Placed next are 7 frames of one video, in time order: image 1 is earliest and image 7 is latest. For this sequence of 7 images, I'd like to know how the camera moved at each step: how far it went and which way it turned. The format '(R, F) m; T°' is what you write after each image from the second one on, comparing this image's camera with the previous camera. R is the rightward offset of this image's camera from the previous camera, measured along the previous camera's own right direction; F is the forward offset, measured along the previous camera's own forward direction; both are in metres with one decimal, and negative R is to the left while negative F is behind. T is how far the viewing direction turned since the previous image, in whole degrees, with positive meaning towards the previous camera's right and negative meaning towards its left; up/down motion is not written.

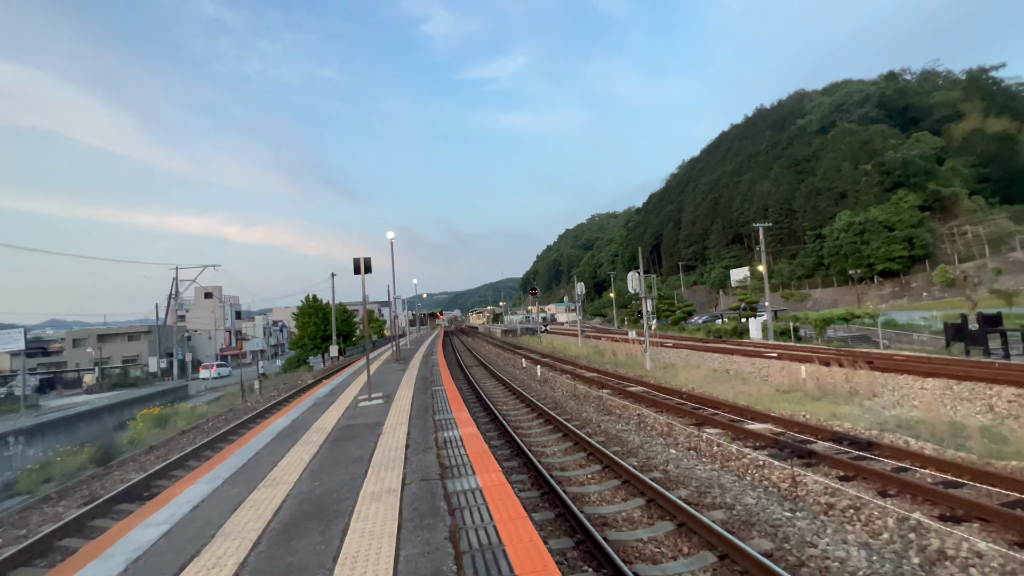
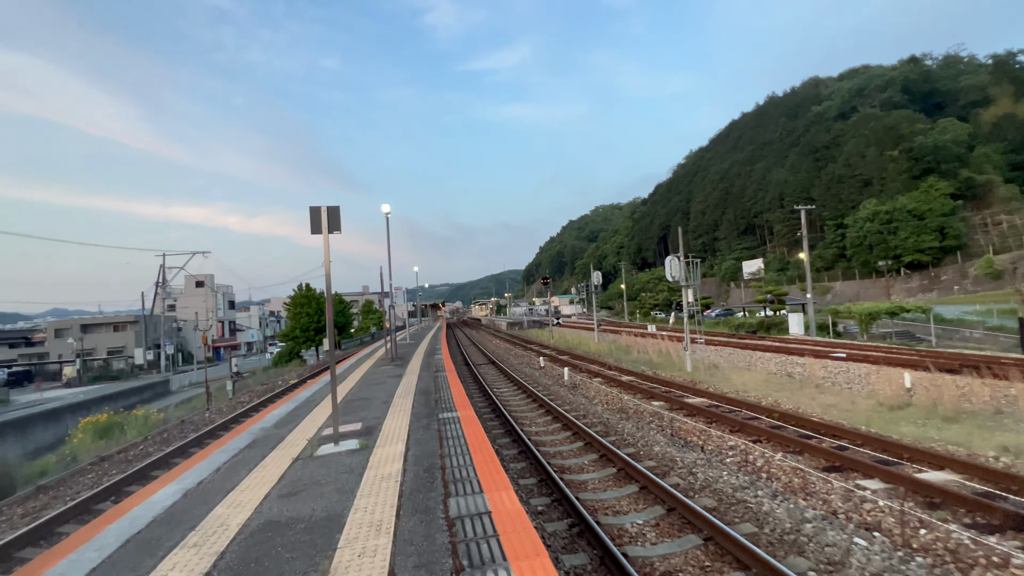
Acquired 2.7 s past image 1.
(-0.6, +3.0) m; 0°
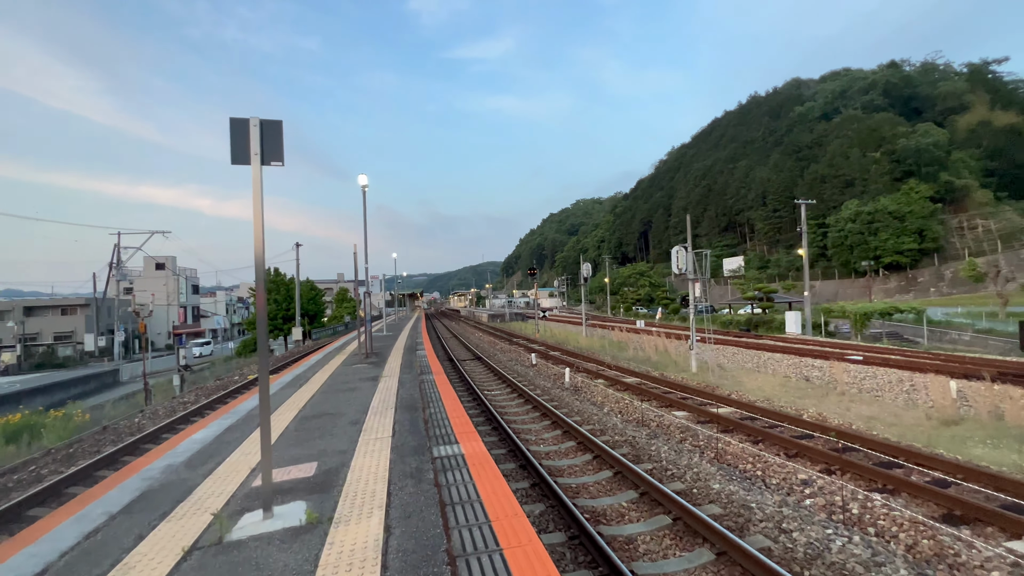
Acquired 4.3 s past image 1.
(-0.4, +1.7) m; +3°
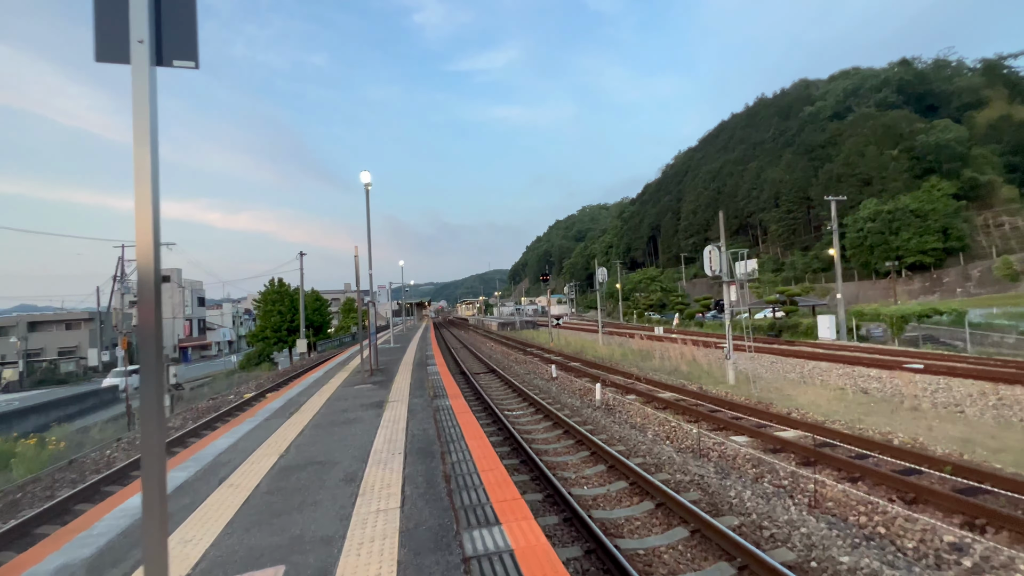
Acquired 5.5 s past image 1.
(-0.3, +1.3) m; -1°
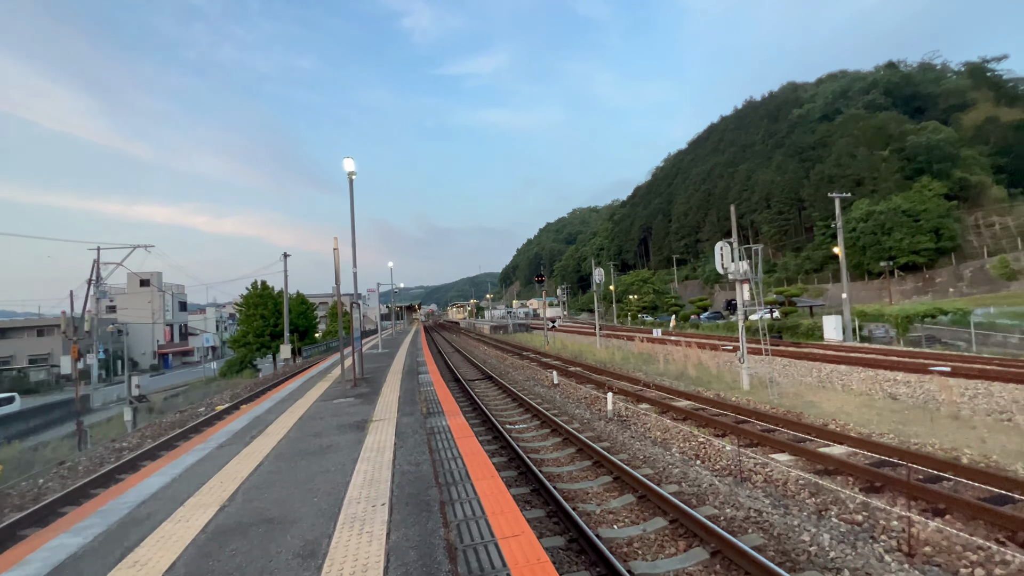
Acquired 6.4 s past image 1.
(-0.2, +1.1) m; +1°
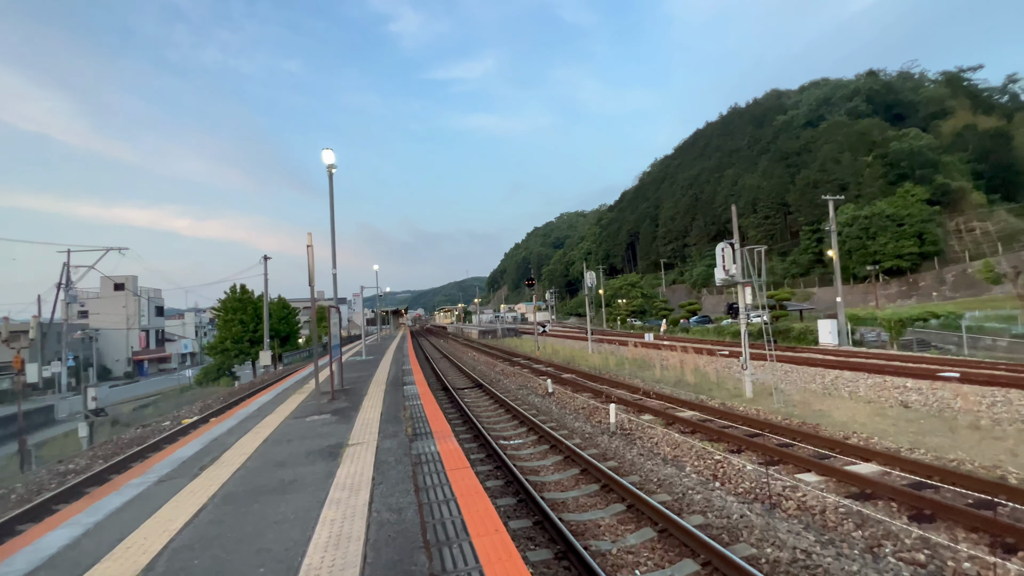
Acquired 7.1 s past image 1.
(-0.1, +0.7) m; +2°
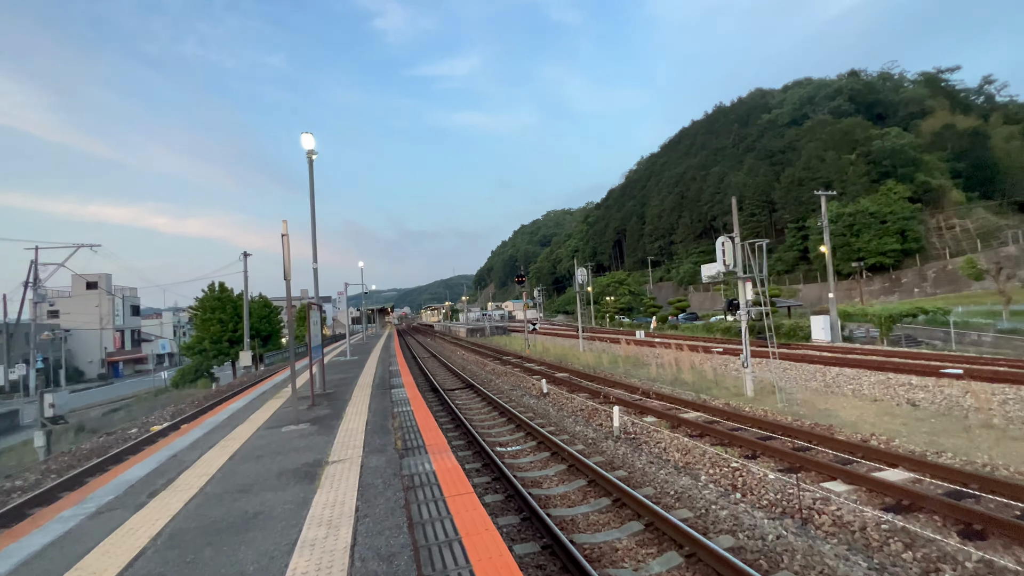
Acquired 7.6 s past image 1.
(-0.2, +0.6) m; +2°
